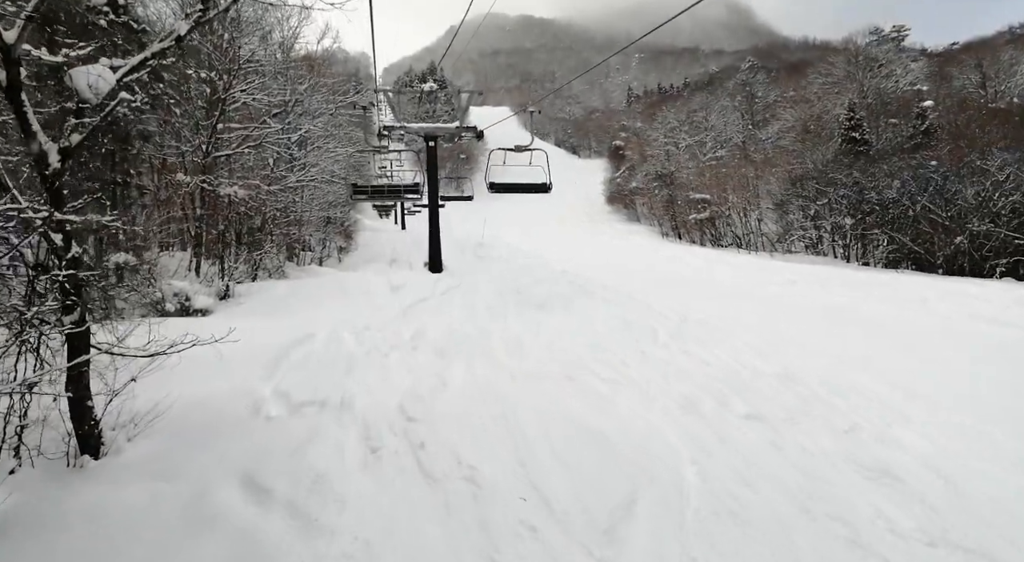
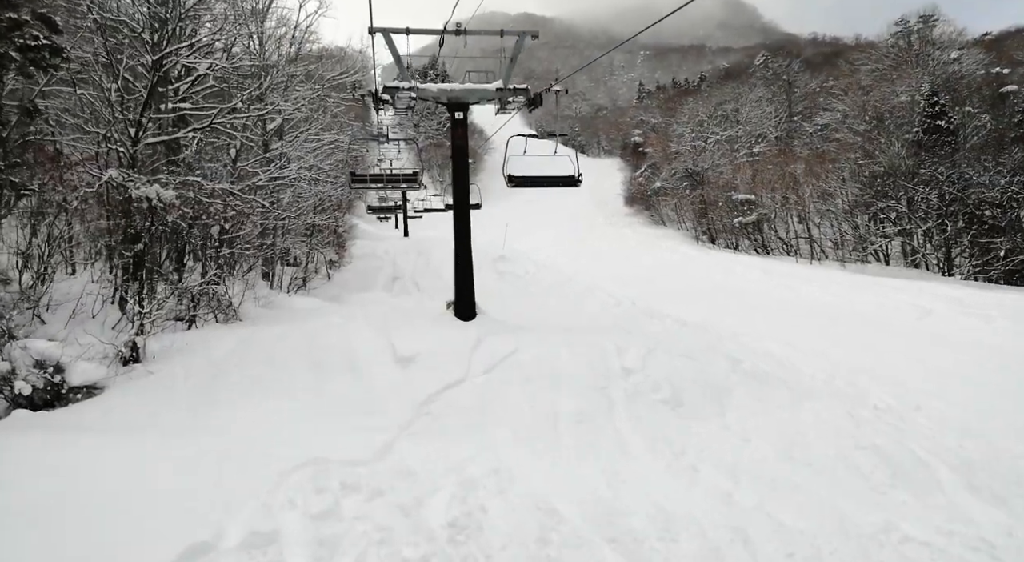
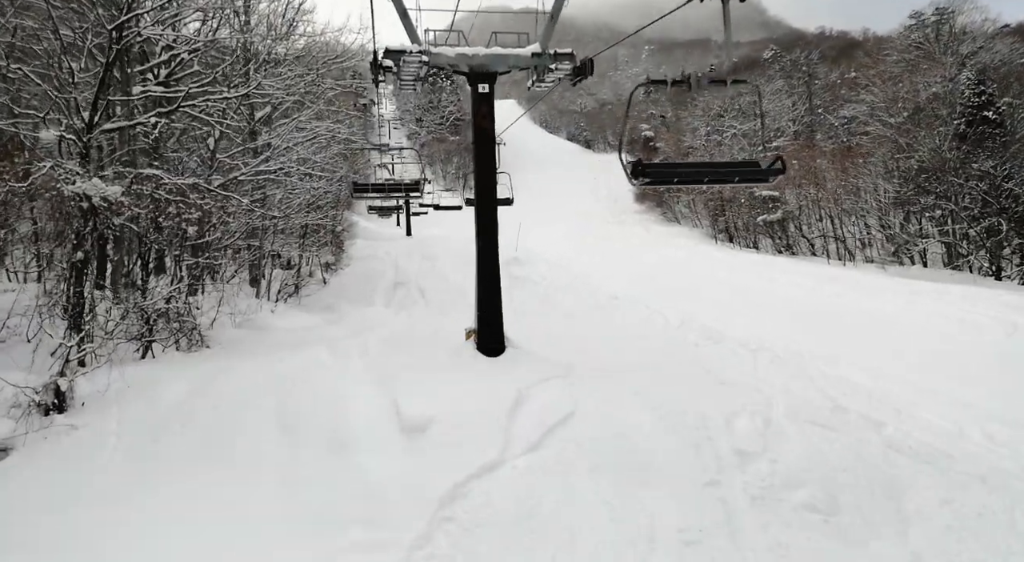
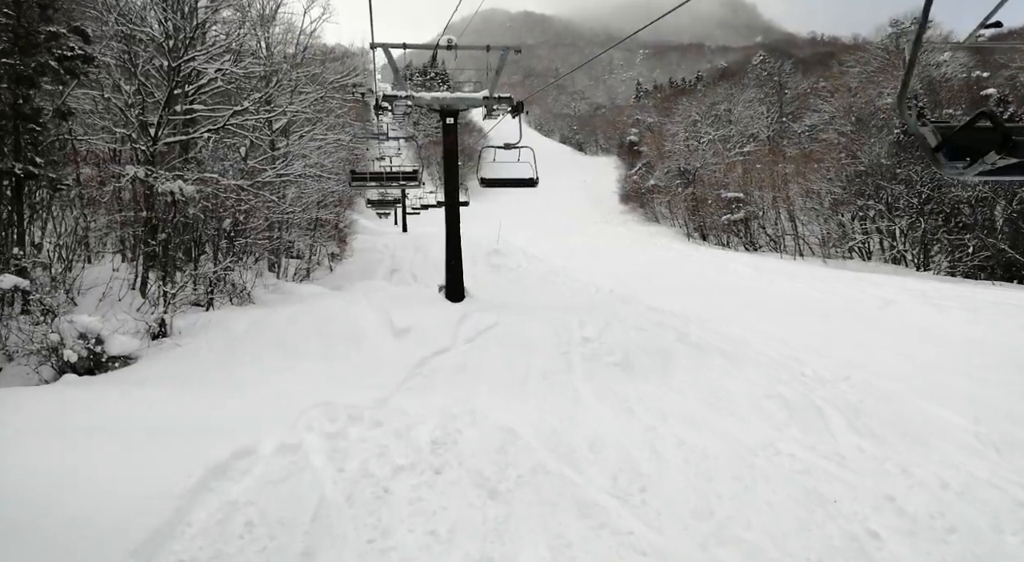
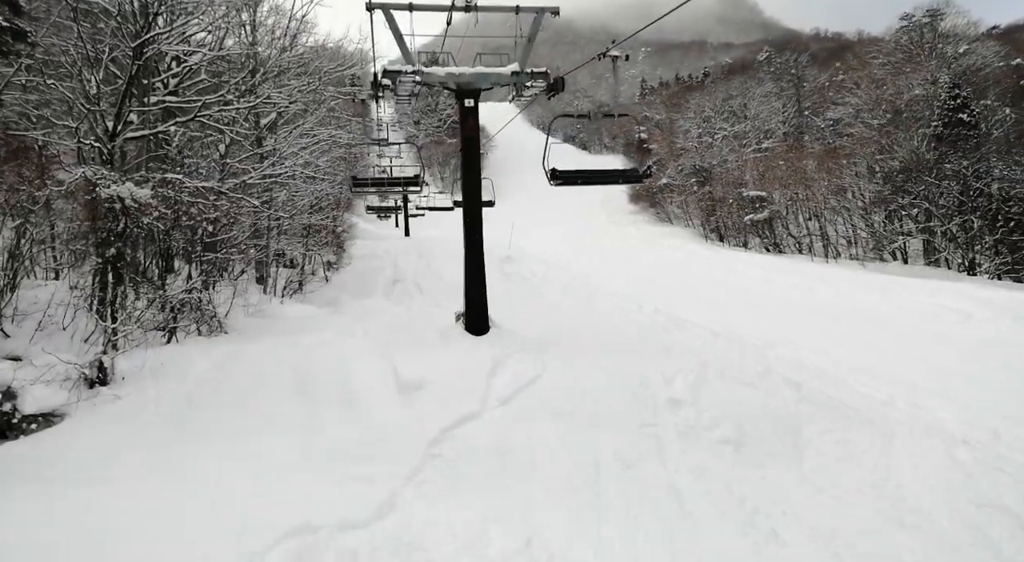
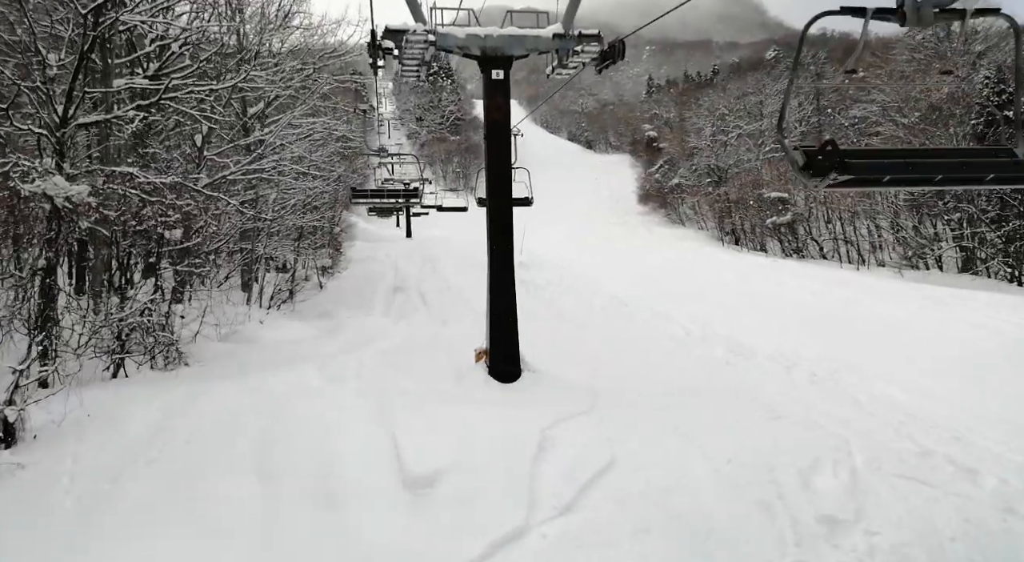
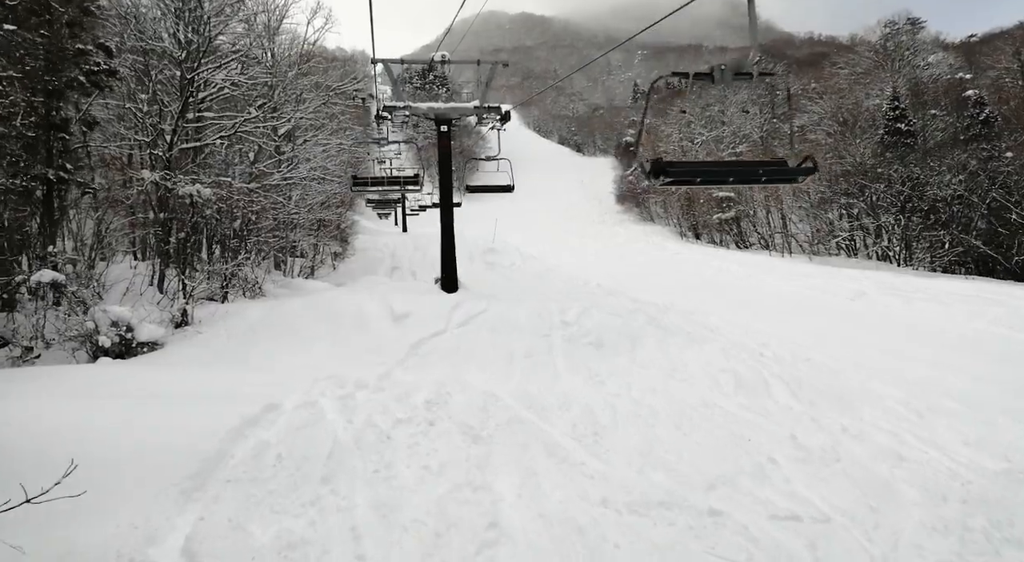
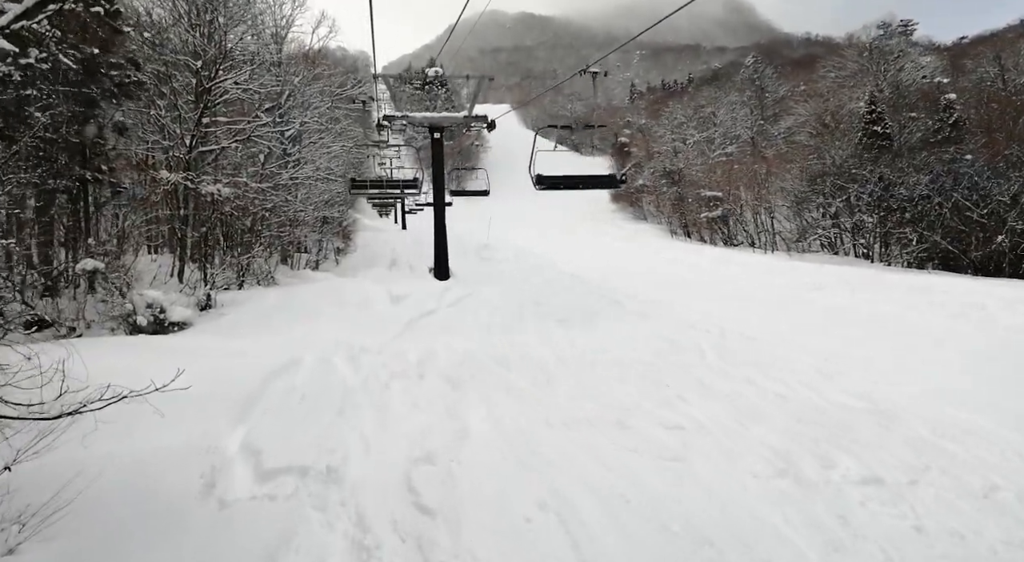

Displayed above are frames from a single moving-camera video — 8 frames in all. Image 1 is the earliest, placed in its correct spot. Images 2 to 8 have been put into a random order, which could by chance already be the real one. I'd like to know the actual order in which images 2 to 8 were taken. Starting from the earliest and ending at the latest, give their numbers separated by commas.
8, 7, 4, 2, 5, 3, 6
